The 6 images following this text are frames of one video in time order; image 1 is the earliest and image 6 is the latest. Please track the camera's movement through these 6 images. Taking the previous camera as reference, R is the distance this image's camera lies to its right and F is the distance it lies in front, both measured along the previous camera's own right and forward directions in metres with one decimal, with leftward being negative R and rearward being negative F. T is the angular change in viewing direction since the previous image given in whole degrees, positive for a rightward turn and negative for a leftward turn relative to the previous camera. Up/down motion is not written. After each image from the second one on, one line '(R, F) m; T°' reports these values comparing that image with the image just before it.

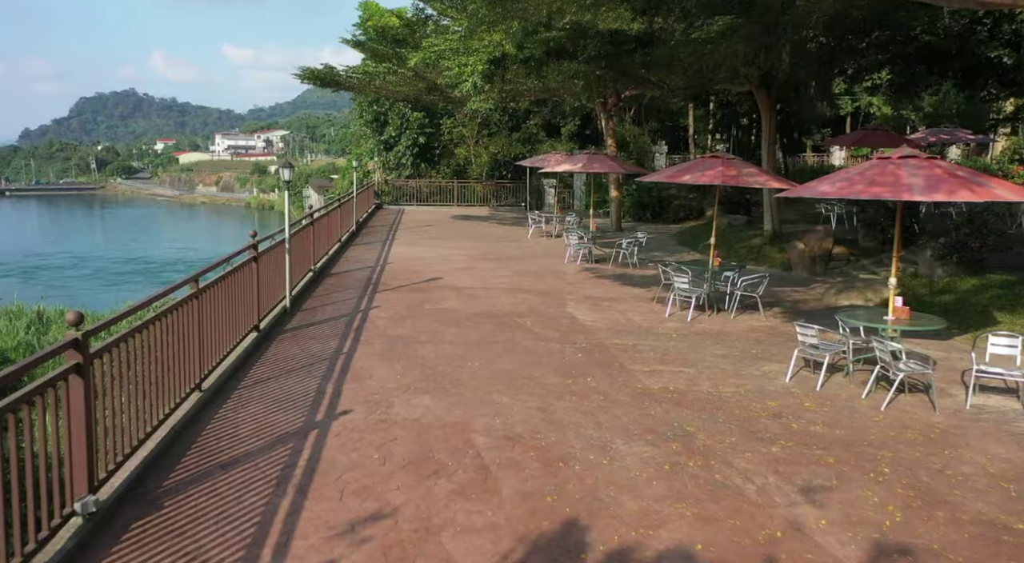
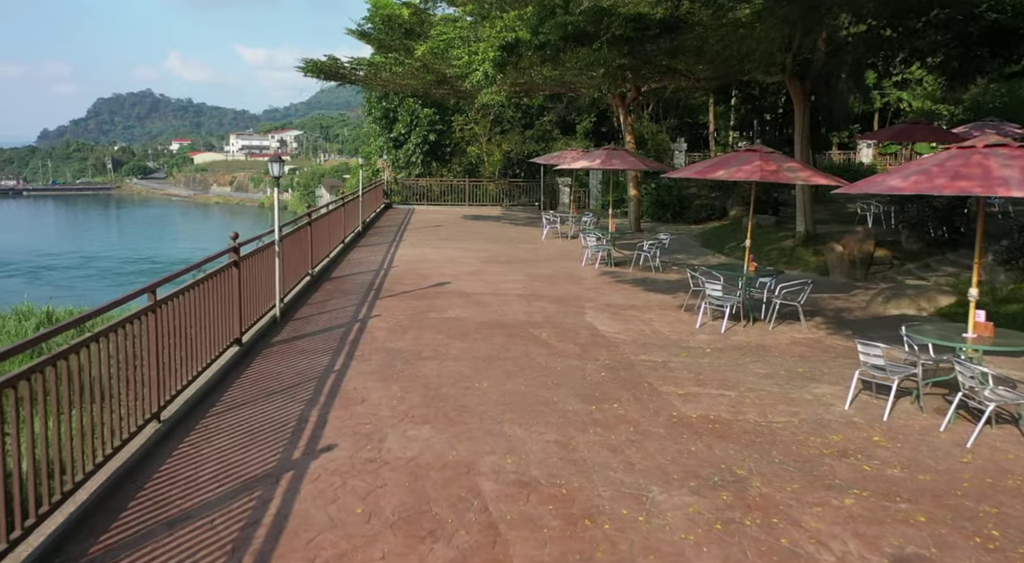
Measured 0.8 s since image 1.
(0.0, +0.9) m; -1°
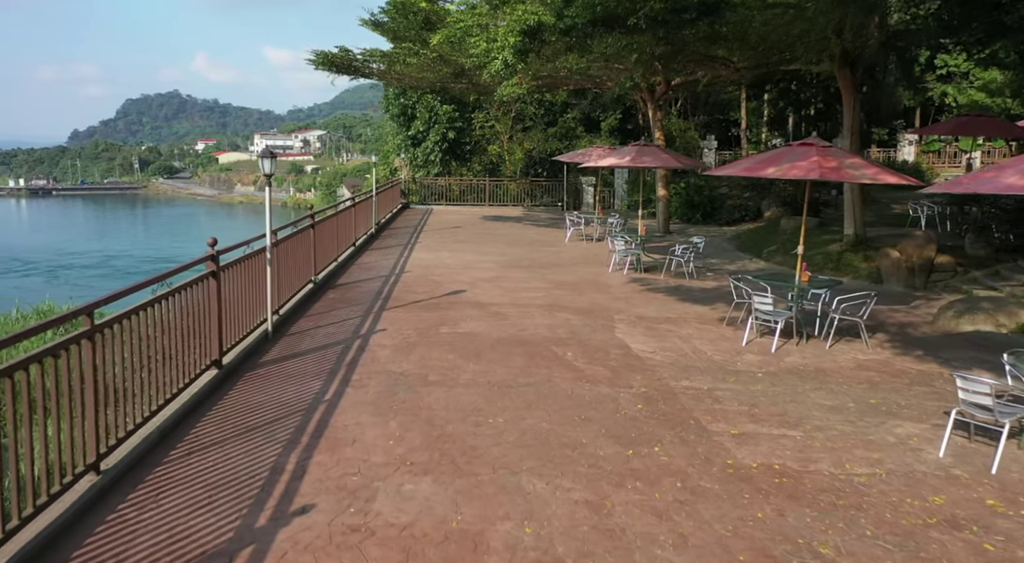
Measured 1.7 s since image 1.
(0.0, +0.9) m; -2°
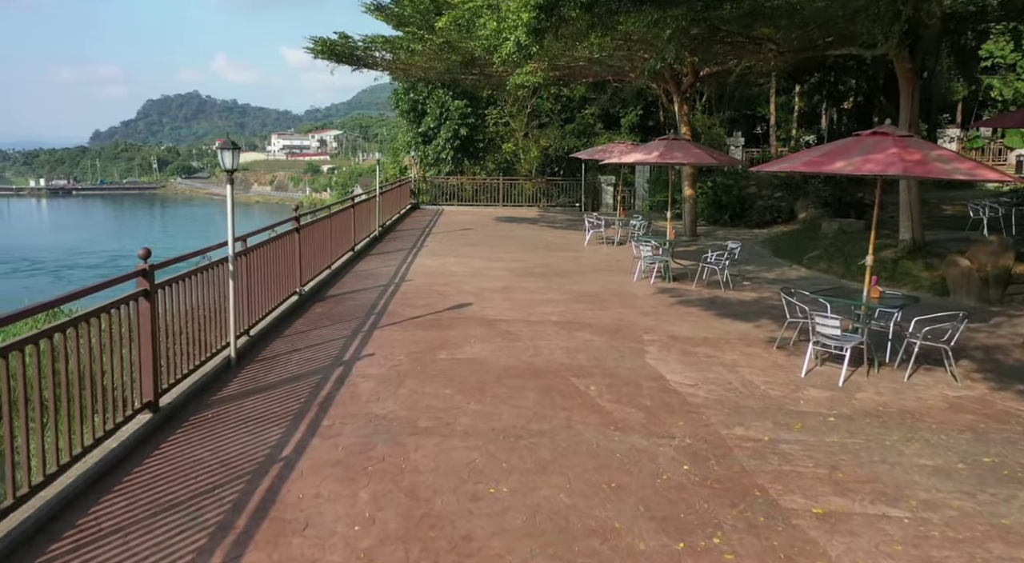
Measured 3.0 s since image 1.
(0.0, +1.2) m; -1°
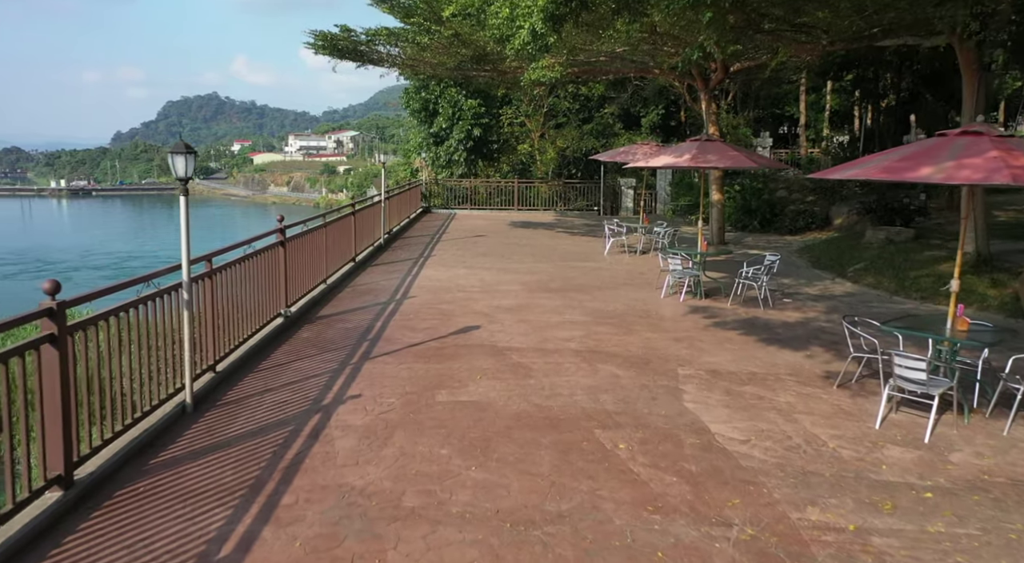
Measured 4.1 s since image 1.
(0.0, +1.0) m; -1°
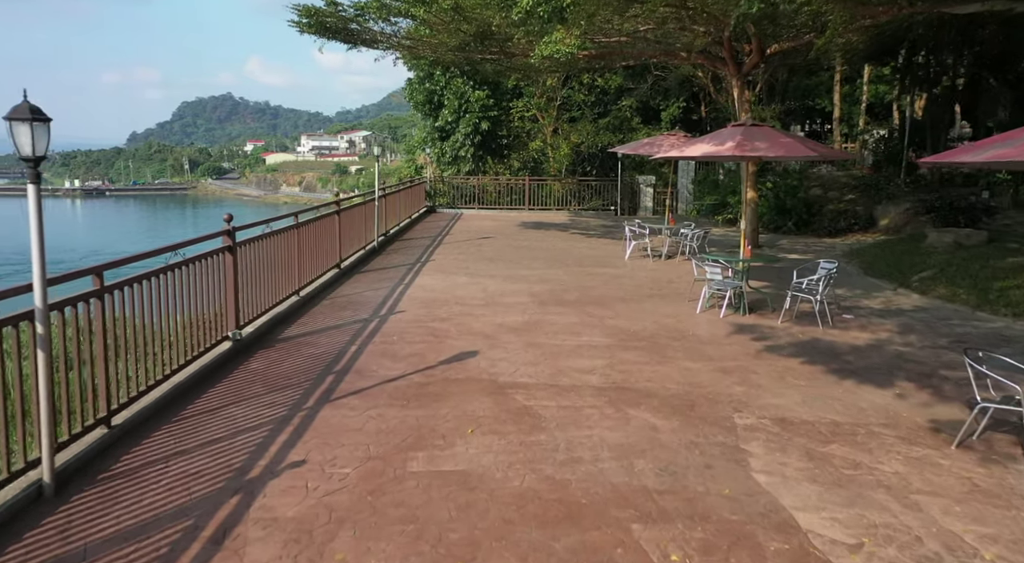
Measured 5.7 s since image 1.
(+0.1, +1.5) m; -1°
